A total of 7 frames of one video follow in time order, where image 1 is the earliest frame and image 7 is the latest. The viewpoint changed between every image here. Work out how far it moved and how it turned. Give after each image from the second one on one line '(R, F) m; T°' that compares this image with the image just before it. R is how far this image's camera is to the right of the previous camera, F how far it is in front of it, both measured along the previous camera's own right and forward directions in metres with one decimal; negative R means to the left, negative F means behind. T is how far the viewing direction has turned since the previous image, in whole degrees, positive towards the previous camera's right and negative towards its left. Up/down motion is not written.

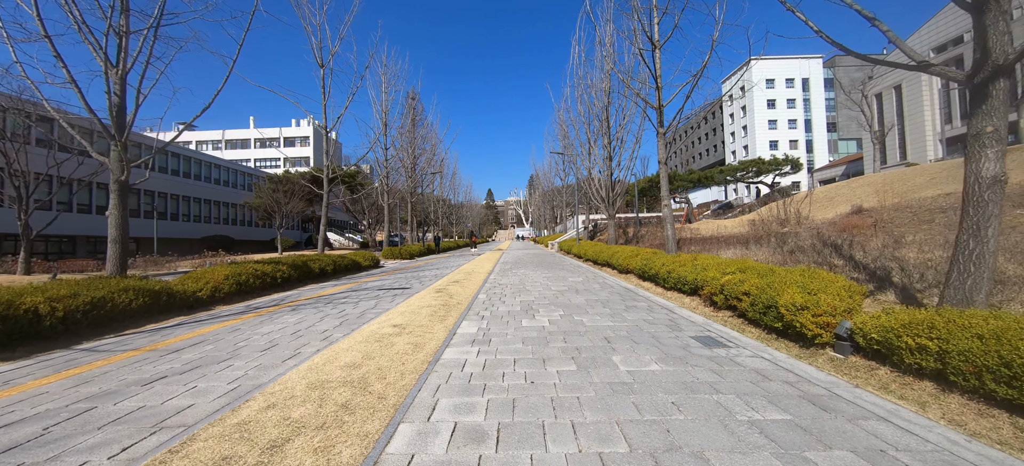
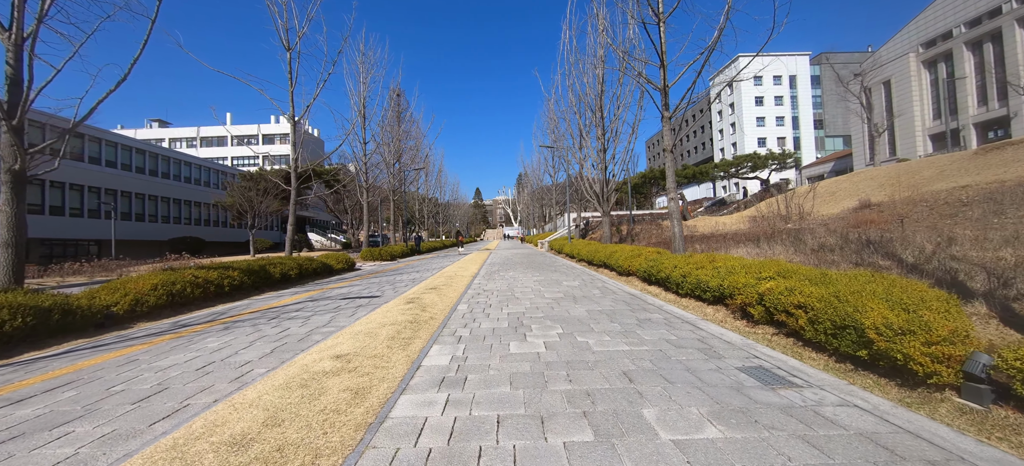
(+0.1, +1.3) m; +2°
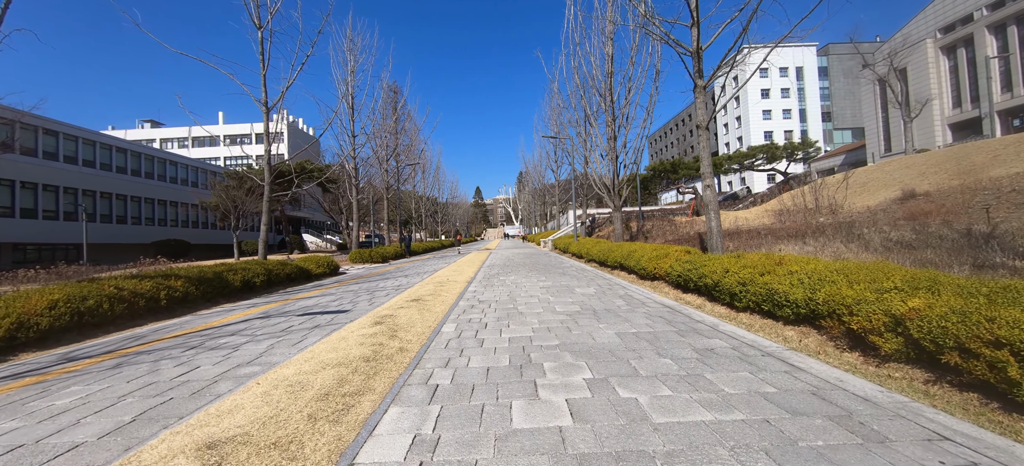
(0.0, +1.7) m; 0°
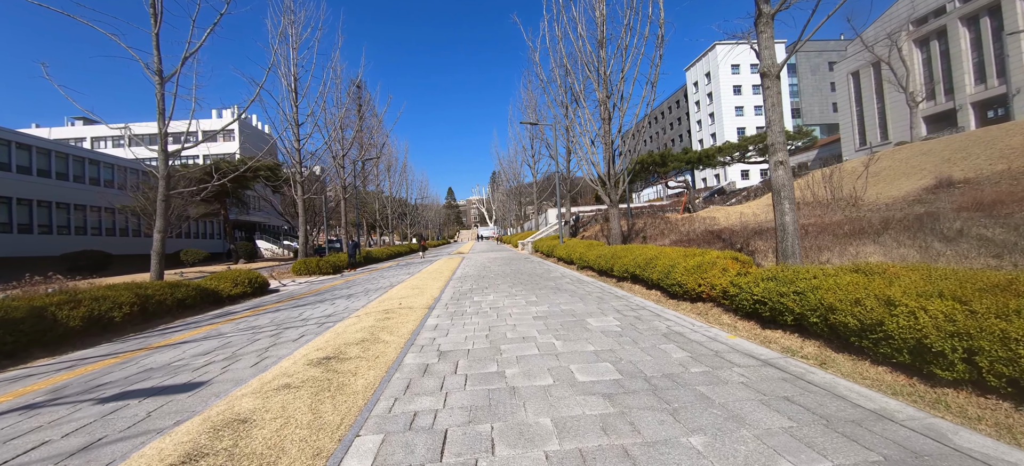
(-0.1, +2.7) m; +4°
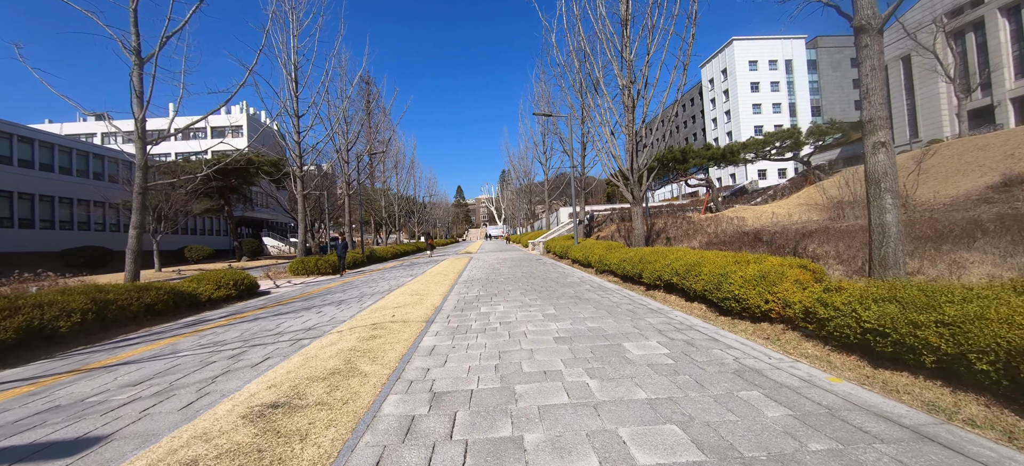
(-0.1, +1.1) m; -1°
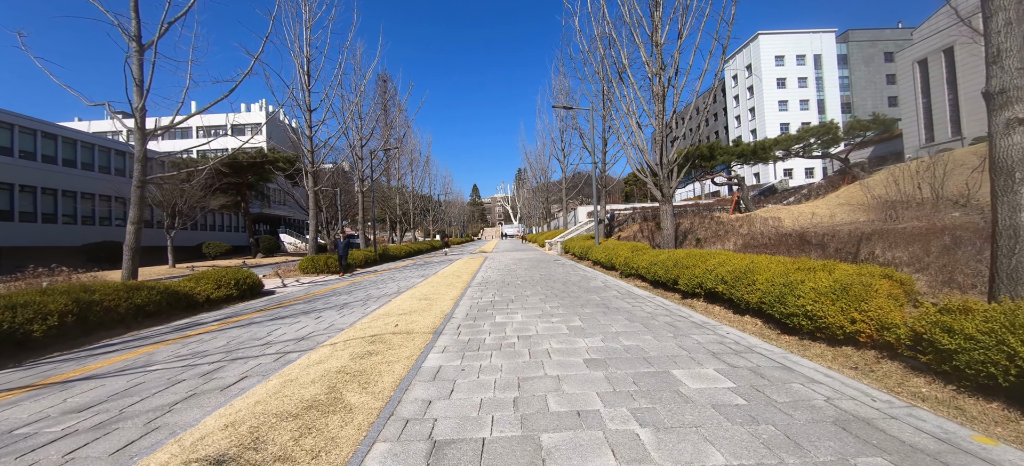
(-0.1, +0.8) m; -2°
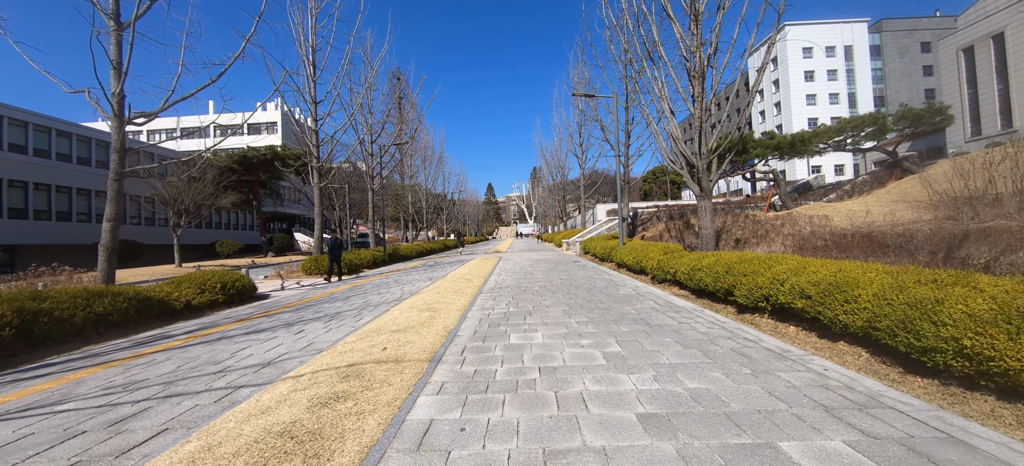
(-0.1, +1.1) m; -2°
